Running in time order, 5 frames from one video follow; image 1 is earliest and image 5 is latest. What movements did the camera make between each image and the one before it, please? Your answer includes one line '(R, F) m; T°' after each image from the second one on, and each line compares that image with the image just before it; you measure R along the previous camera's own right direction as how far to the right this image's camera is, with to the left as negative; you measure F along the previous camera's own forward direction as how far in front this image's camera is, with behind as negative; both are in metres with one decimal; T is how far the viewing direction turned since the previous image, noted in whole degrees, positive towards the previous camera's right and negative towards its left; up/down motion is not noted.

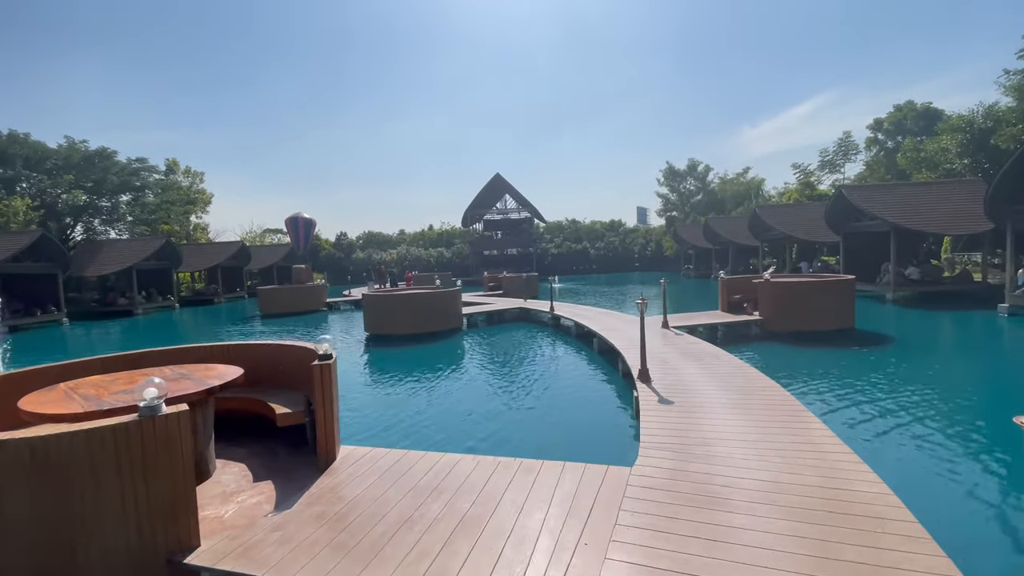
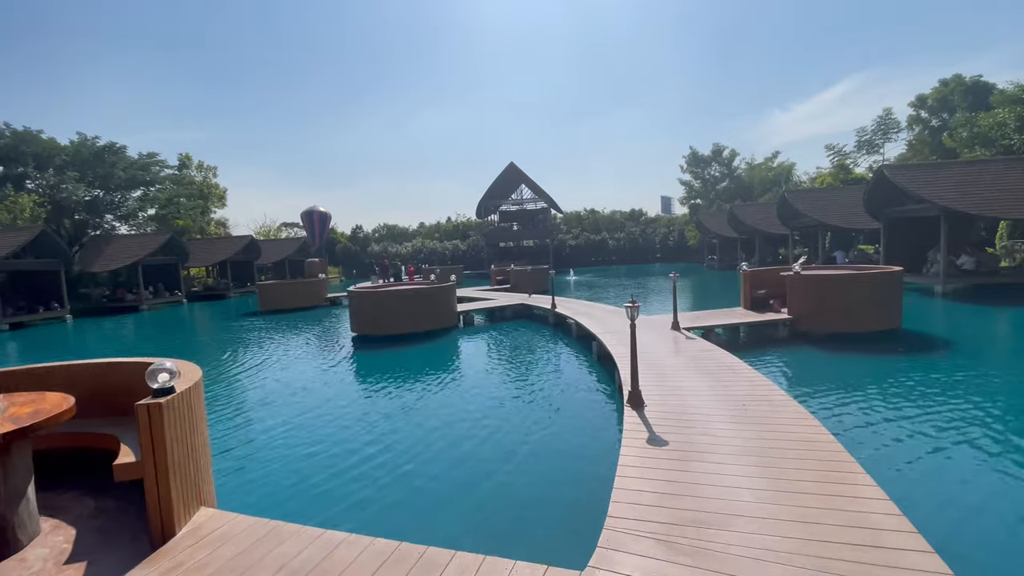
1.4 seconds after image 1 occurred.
(+0.6, +1.3) m; -3°
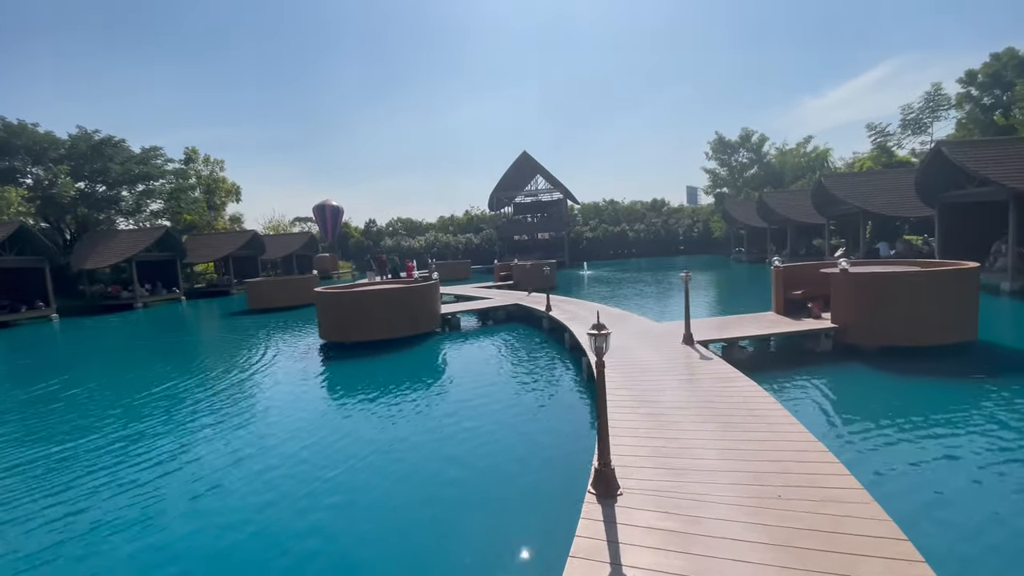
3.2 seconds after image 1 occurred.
(+0.7, +1.7) m; -3°
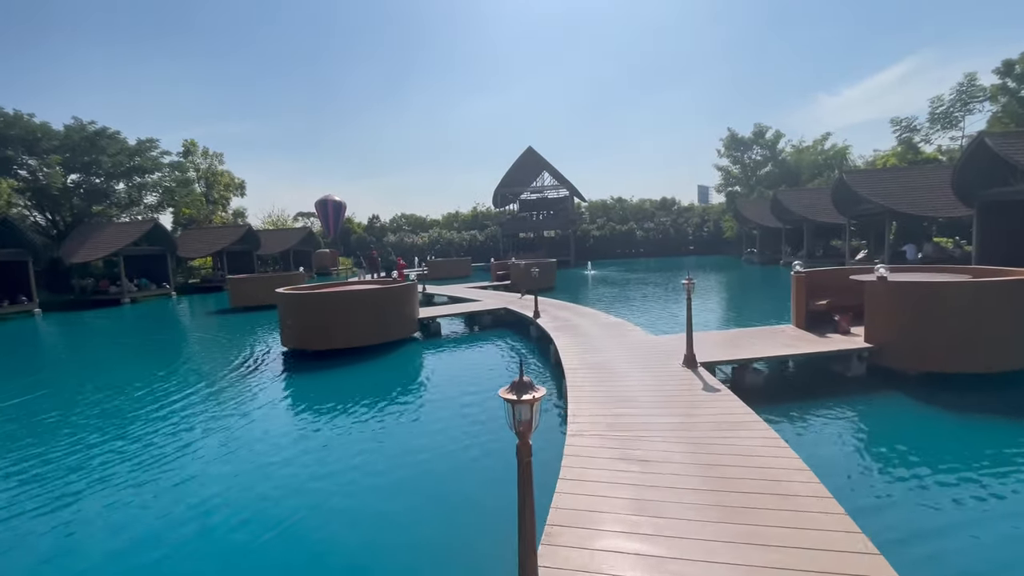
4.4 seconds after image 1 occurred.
(+0.5, +1.2) m; -1°
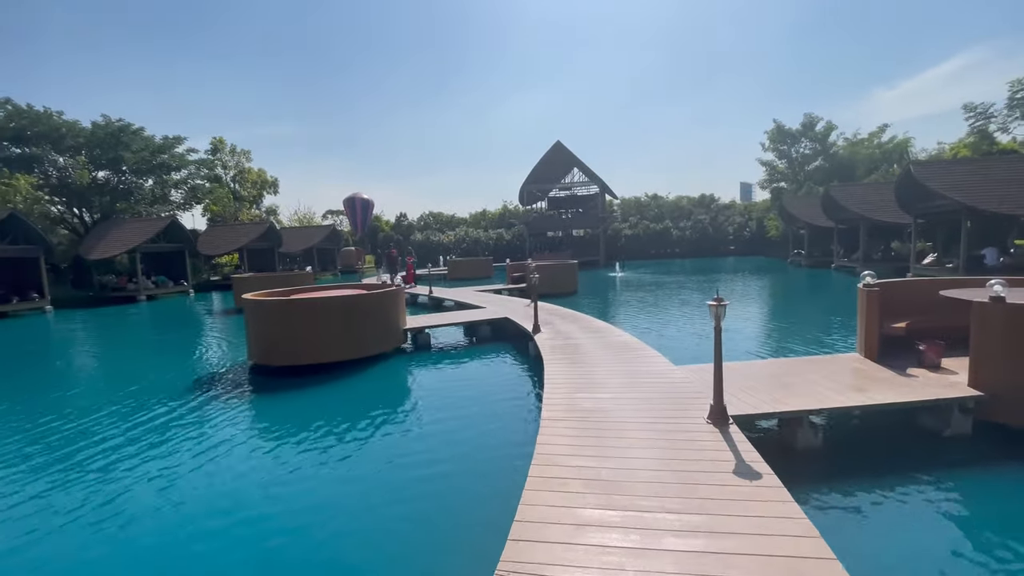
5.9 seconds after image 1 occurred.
(+0.6, +1.5) m; -4°
